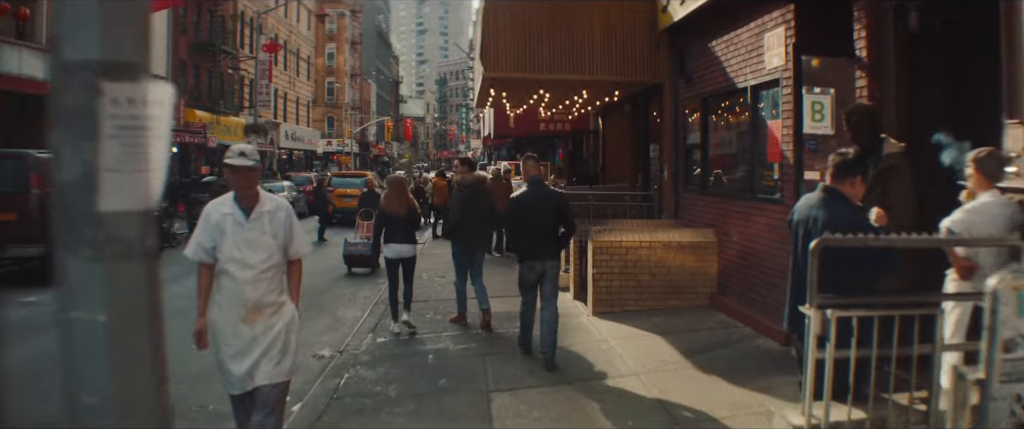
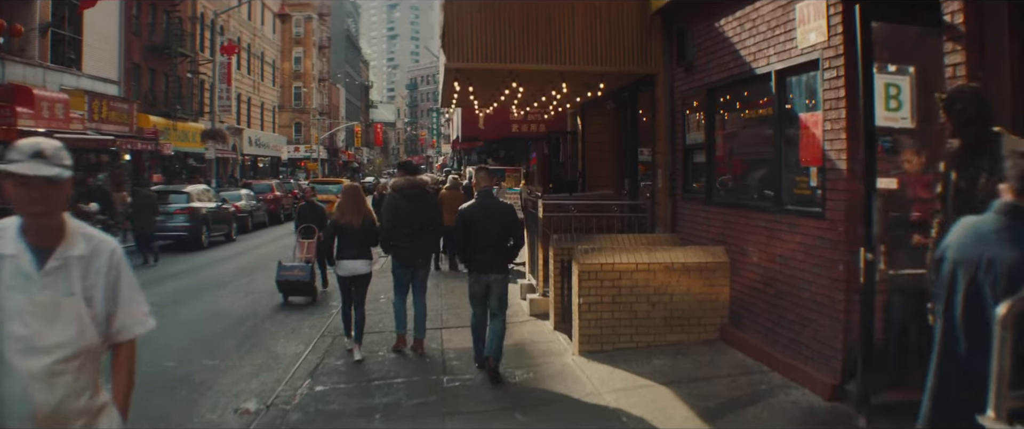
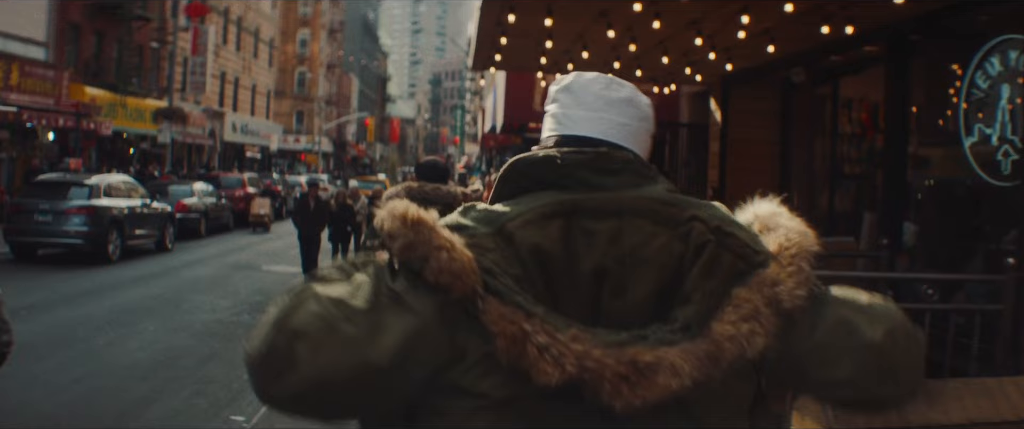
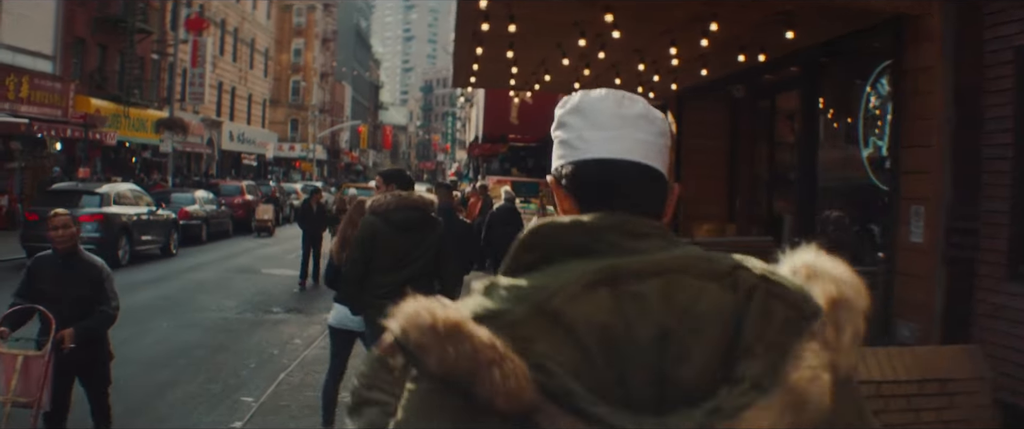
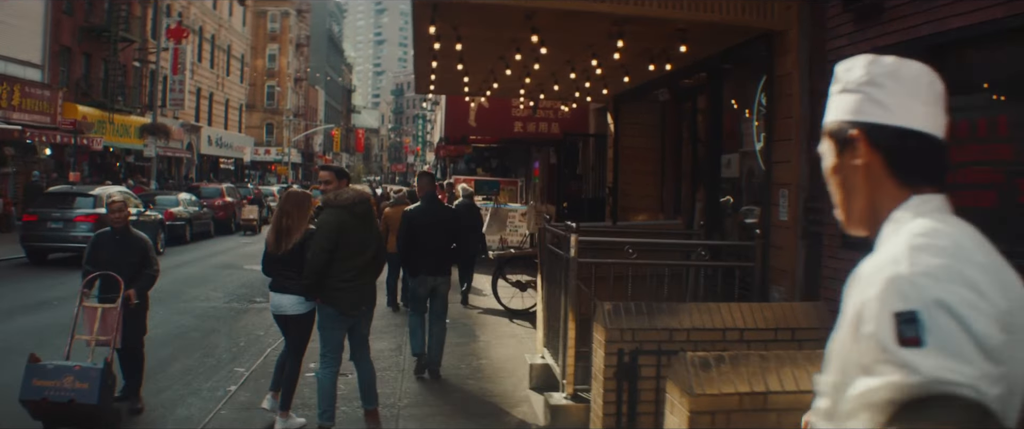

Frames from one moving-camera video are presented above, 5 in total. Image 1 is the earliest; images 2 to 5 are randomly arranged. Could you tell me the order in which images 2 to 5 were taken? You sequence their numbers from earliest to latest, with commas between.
2, 5, 4, 3
